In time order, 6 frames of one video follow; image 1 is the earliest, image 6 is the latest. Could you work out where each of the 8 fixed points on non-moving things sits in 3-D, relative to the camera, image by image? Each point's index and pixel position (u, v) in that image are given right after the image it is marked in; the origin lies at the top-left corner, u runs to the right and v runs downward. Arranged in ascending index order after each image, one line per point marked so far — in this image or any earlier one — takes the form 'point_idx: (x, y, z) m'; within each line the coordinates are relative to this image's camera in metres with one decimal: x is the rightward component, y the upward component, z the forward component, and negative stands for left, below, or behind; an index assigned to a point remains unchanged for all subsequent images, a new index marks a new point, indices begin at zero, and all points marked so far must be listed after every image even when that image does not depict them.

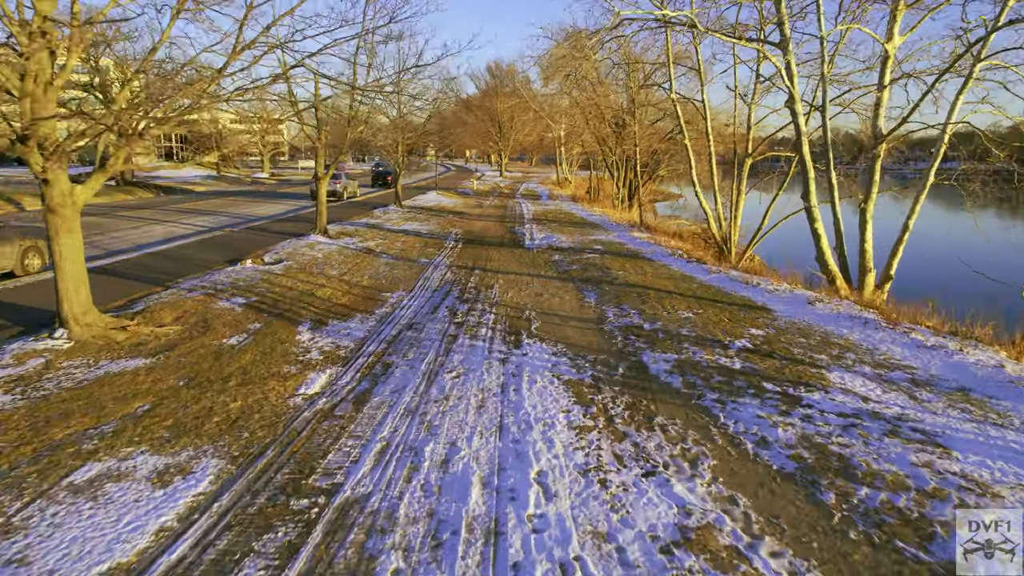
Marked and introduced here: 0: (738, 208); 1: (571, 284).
0: (+4.5, +1.6, +15.4) m
1: (+0.7, 0.0, +9.1) m
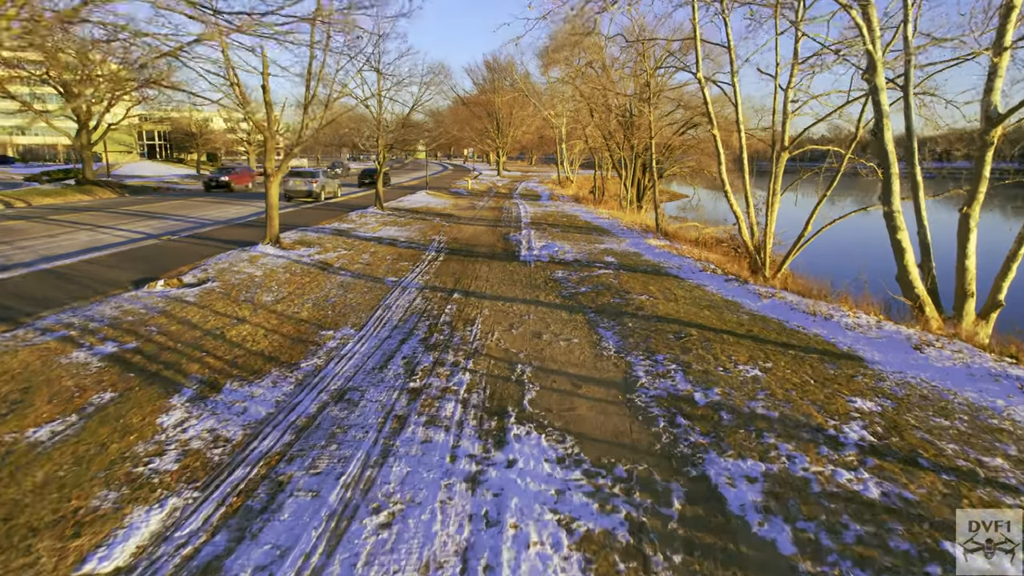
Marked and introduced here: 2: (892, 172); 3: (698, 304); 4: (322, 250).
0: (+4.4, +1.3, +13.0) m
1: (+0.6, -0.3, +6.7) m
2: (+3.7, +1.1, +7.4) m
3: (+1.8, -0.2, +7.4) m
4: (-2.7, +0.5, +11.0) m
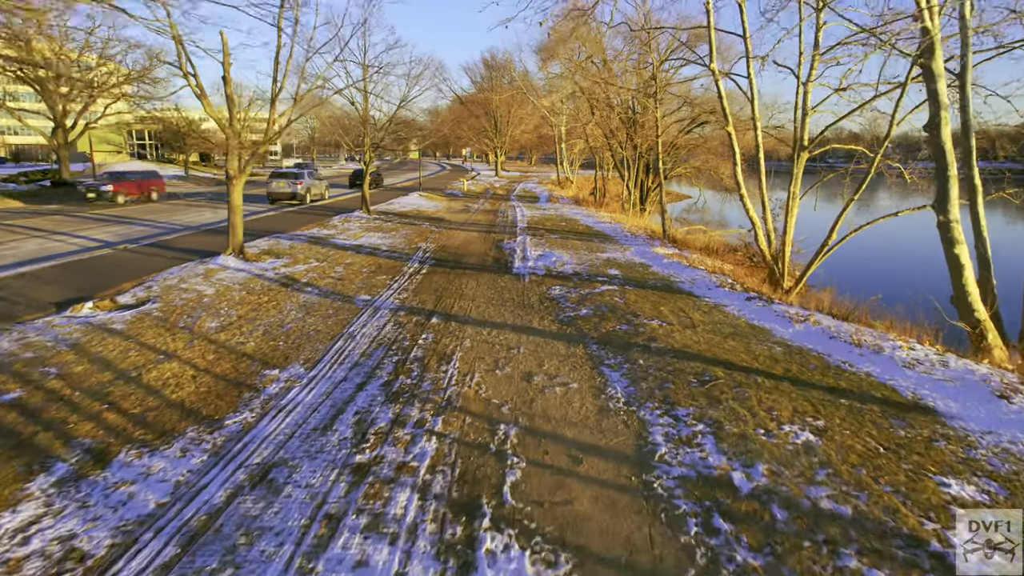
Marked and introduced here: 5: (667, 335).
0: (+4.3, +1.1, +11.9) m
1: (+0.5, -0.5, +5.6) m
2: (+3.6, +0.9, +6.3) m
3: (+1.7, -0.4, +6.2) m
4: (-2.8, +0.3, +9.8) m
5: (+1.2, -0.4, +6.1) m
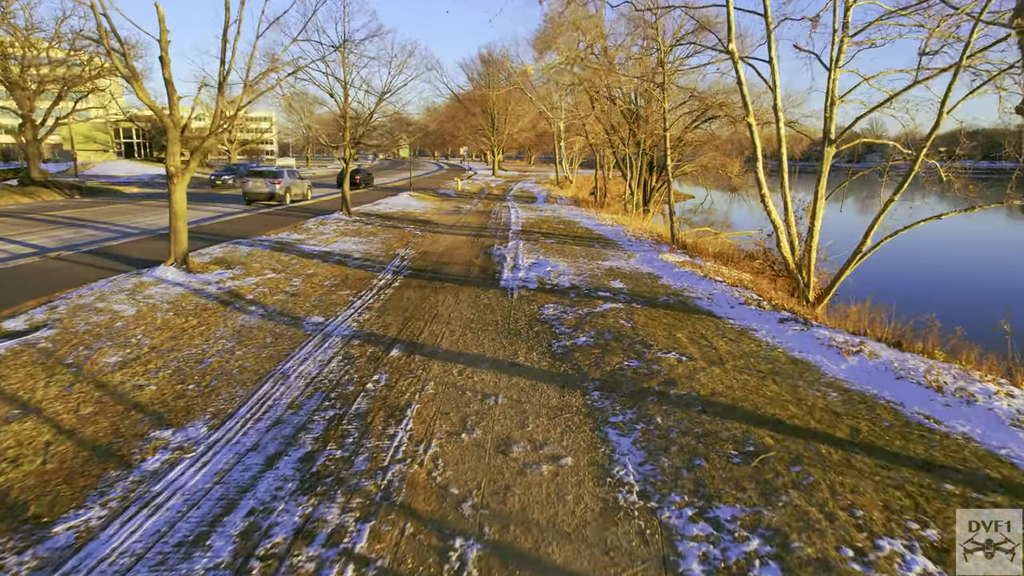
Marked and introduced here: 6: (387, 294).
0: (+4.2, +0.9, +10.5) m
1: (+0.4, -0.6, +4.2) m
2: (+3.4, +0.7, +4.9) m
3: (+1.5, -0.5, +4.9) m
4: (-3.0, +0.2, +8.4) m
5: (+1.1, -0.5, +4.8) m
6: (-1.3, -0.1, +7.7) m
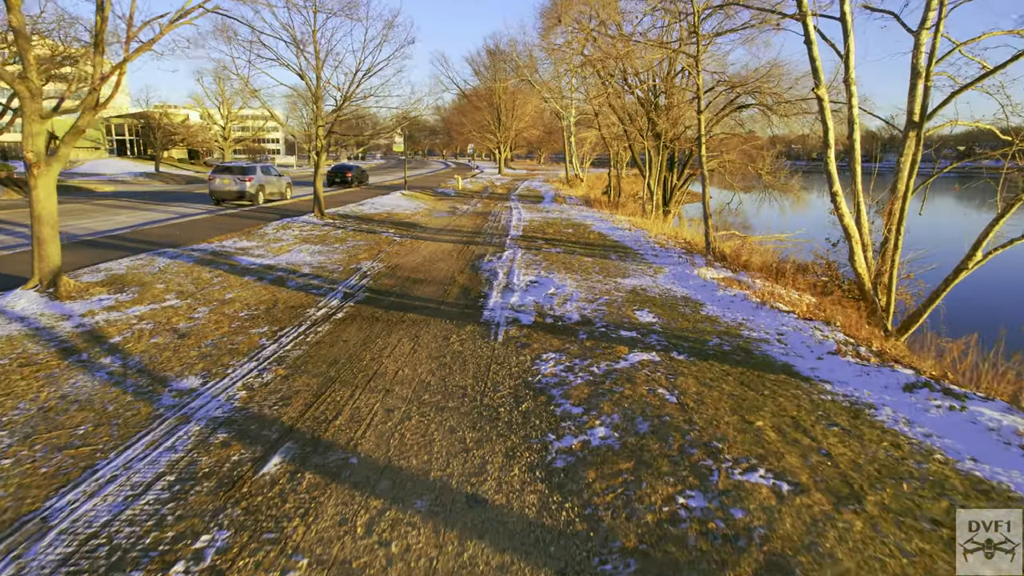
0: (+4.1, +0.7, +8.1) m
1: (+0.2, -0.9, +1.9) m
2: (+3.3, +0.5, +2.5) m
3: (+1.4, -0.8, +2.5) m
4: (-3.1, -0.1, +6.2) m
5: (+0.9, -0.8, +2.4) m
6: (-1.4, -0.3, +5.4) m
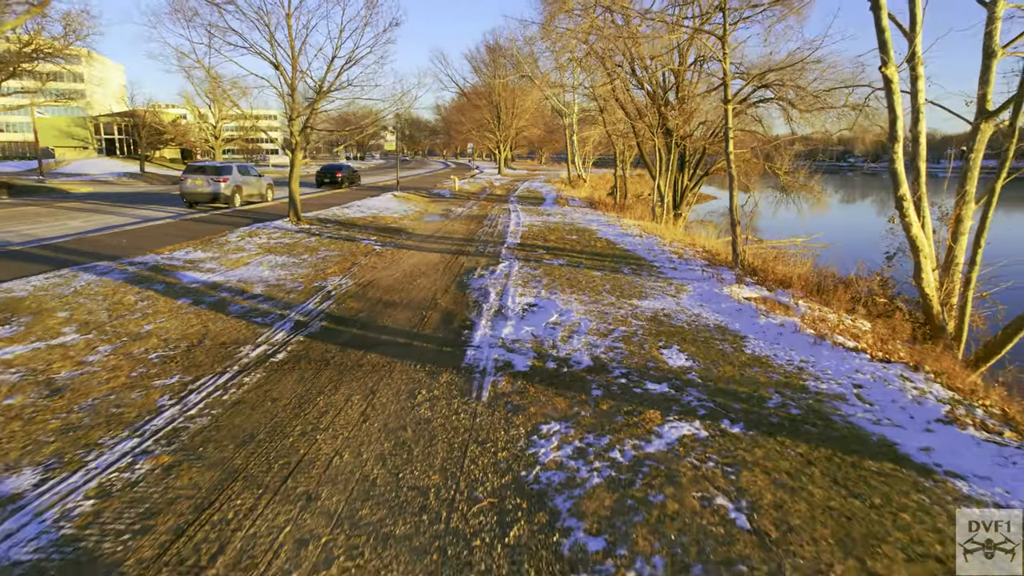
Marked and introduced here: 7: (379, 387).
0: (+4.1, +0.4, +6.7) m
1: (+0.1, -1.1, +0.5) m
2: (+3.2, +0.3, +1.1) m
3: (+1.3, -1.0, +1.1) m
4: (-3.1, -0.3, +4.8) m
5: (+0.9, -1.0, +1.0) m
6: (-1.4, -0.5, +4.0) m
7: (-0.7, -0.5, +4.1) m
